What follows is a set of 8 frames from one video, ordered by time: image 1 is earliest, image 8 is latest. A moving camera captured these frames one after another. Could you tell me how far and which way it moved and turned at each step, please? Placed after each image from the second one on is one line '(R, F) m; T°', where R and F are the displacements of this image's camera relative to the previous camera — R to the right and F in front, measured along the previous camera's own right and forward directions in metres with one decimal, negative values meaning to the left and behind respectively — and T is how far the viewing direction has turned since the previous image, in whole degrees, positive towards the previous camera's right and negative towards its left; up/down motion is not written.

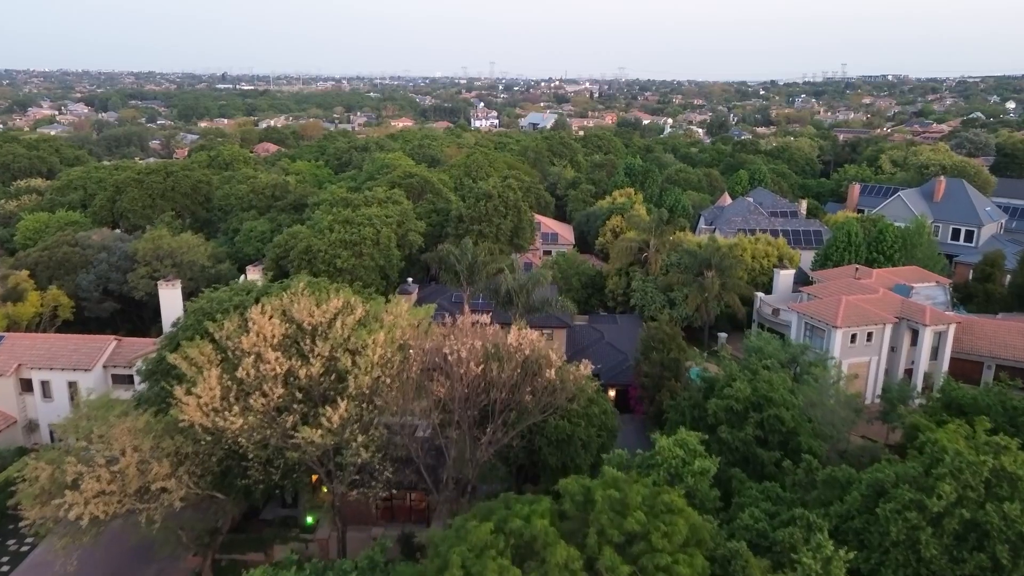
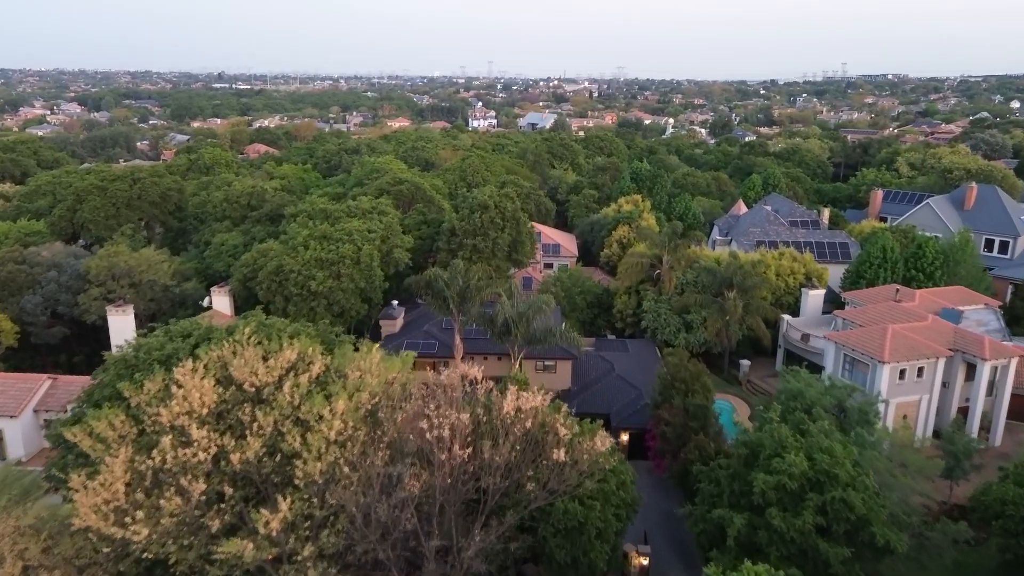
(0.0, +5.3) m; 0°
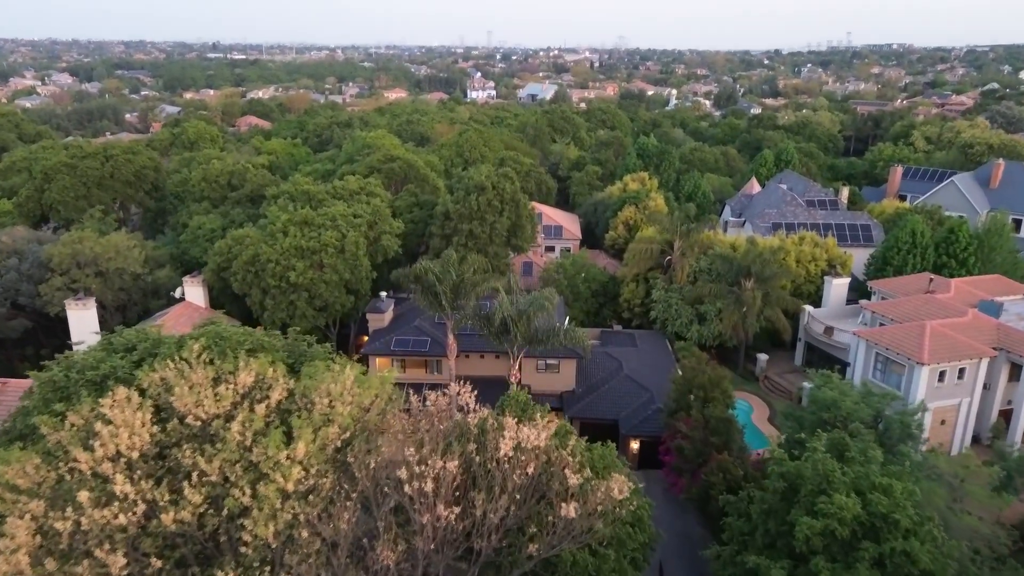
(0.0, +3.5) m; 0°
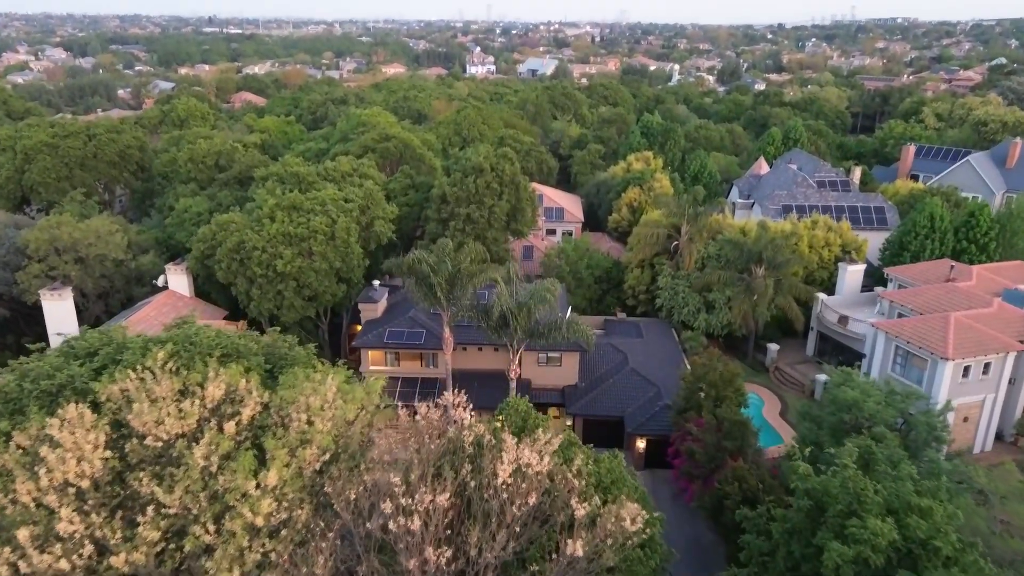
(0.0, +1.9) m; 0°
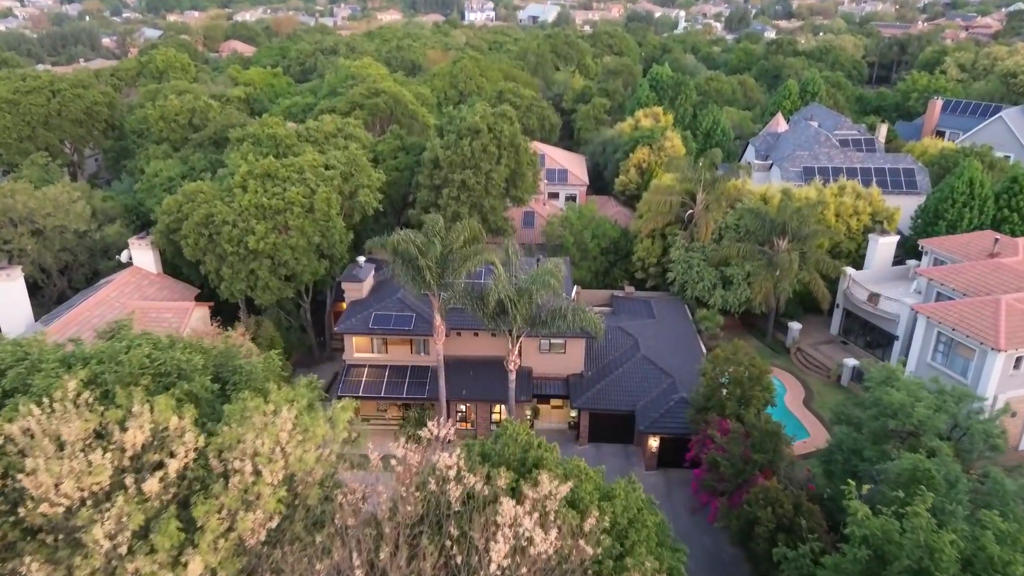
(+0.1, +3.4) m; 0°
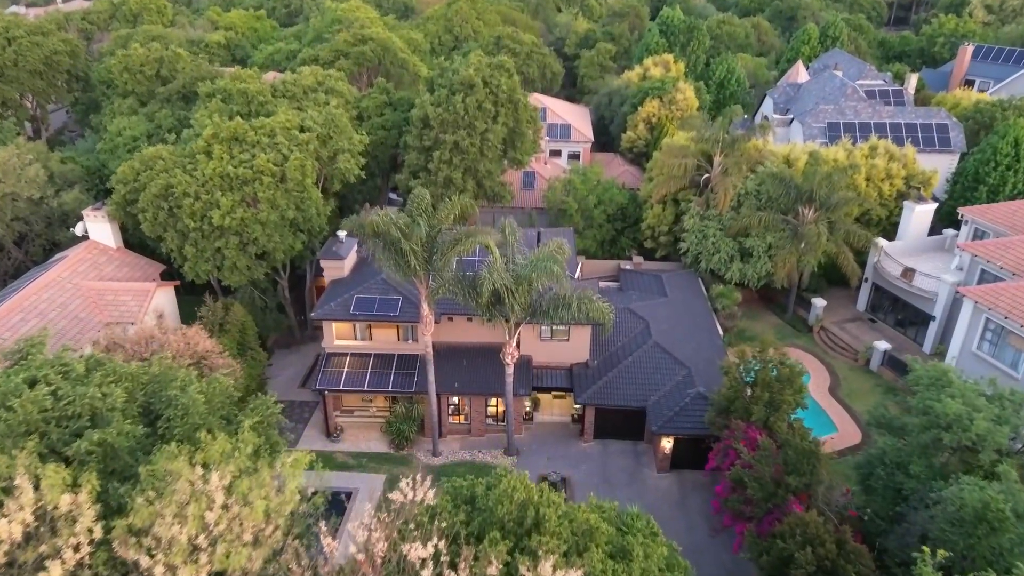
(+0.1, +3.3) m; 0°
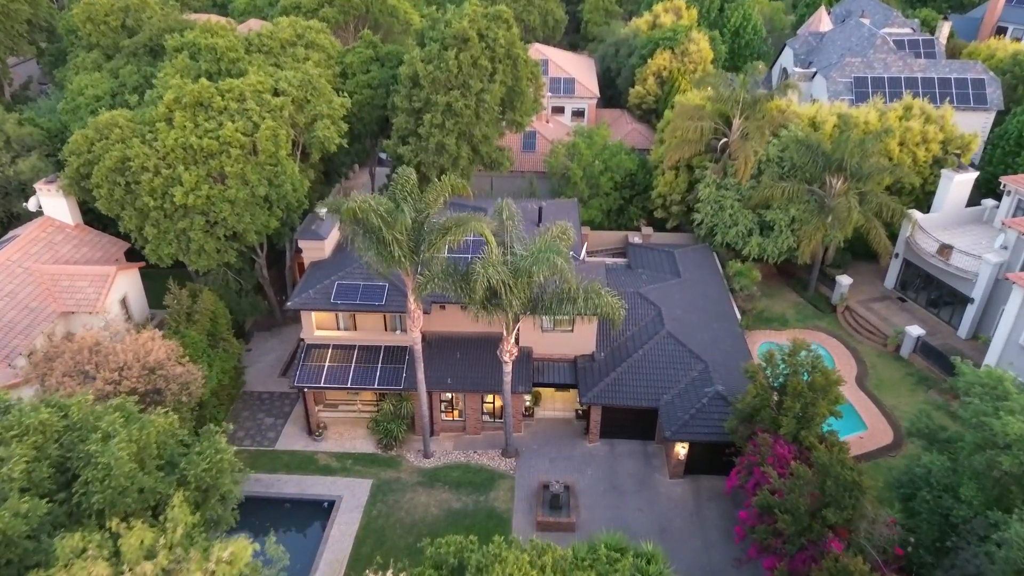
(+0.1, +2.8) m; 0°
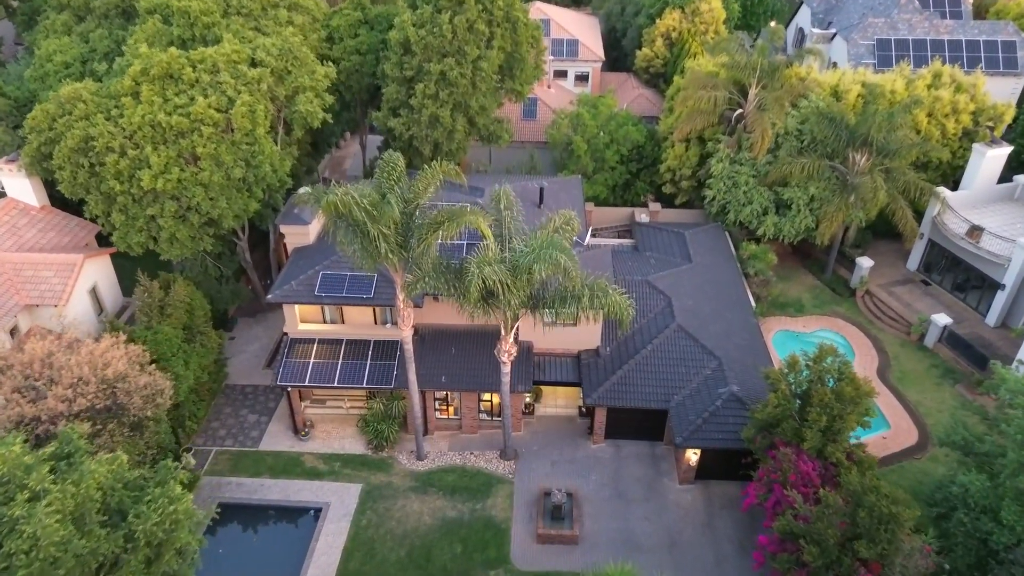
(+0.1, +1.9) m; 0°
